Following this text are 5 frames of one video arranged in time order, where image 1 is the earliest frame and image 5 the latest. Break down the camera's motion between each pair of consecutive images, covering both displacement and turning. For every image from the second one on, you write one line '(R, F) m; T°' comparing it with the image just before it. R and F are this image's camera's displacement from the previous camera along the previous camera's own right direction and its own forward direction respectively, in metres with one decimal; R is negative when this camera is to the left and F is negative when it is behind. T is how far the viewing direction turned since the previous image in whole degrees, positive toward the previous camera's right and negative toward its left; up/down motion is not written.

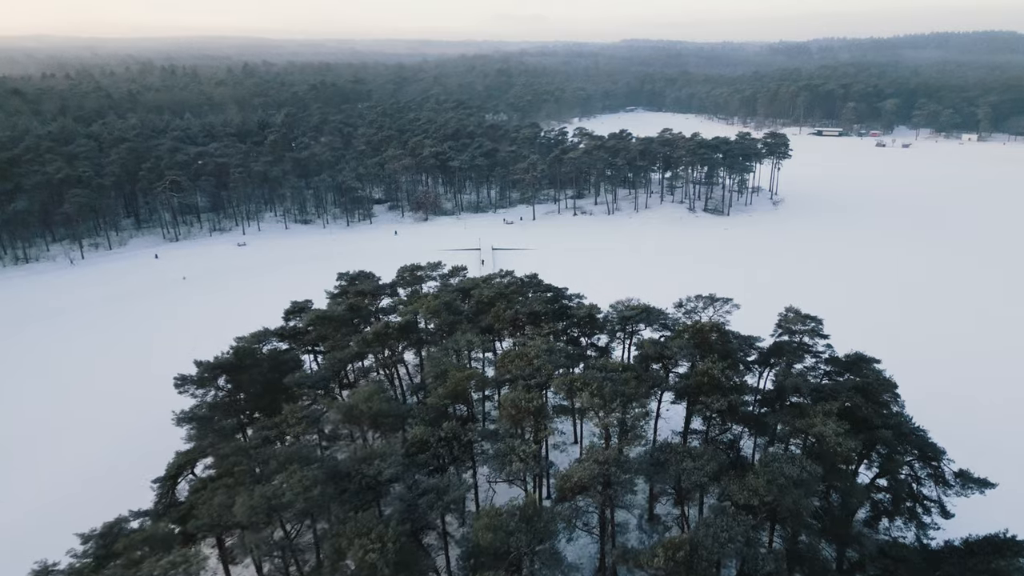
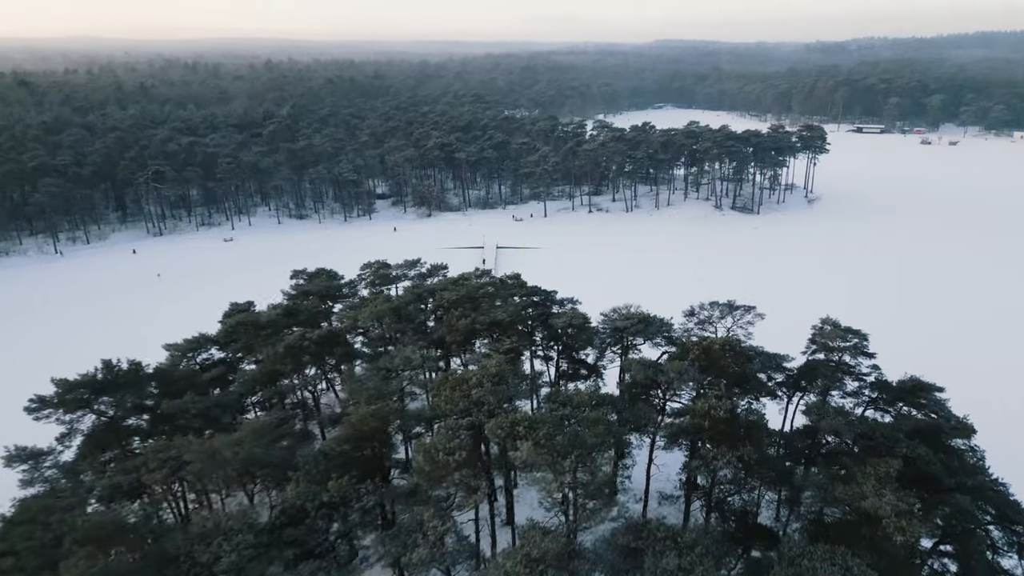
(+1.3, +3.6) m; -2°
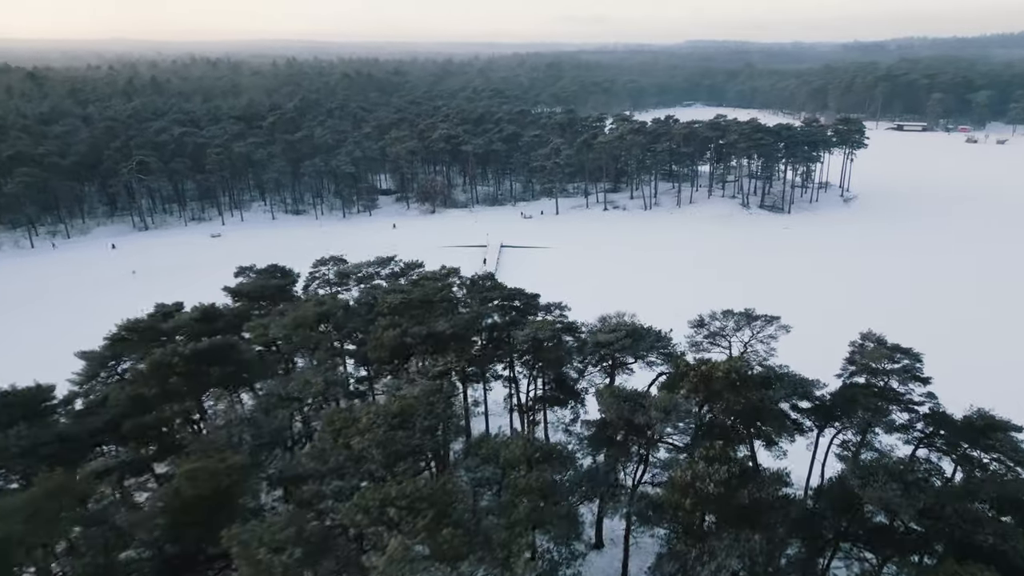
(+1.2, +3.0) m; -2°
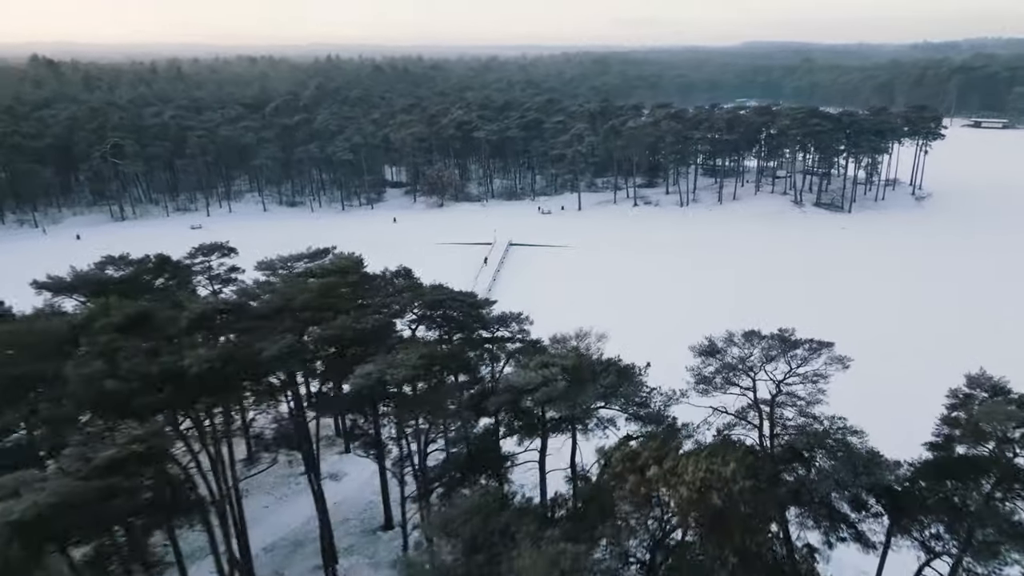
(+1.8, +4.8) m; -4°
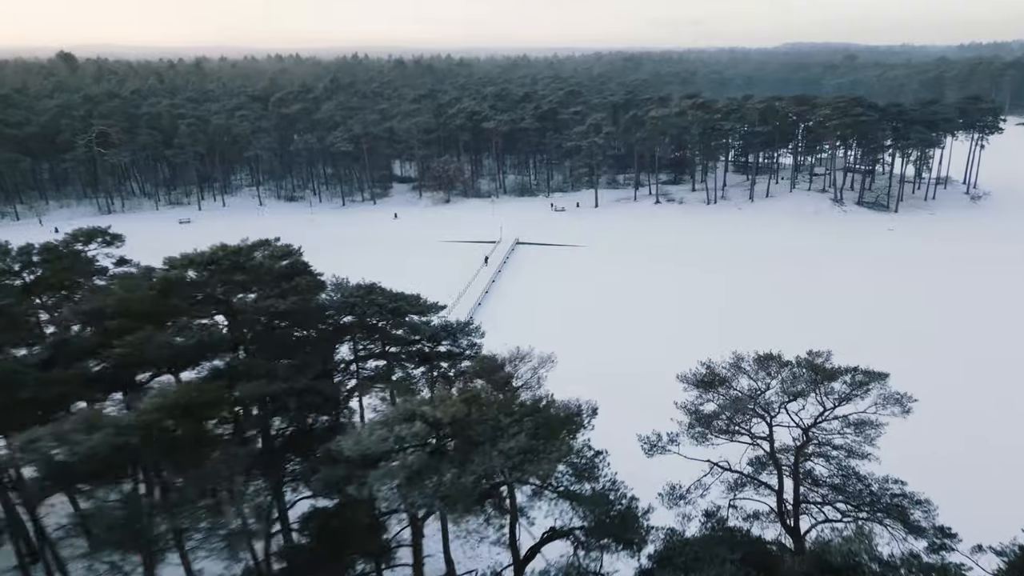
(+1.1, +2.8) m; -3°
